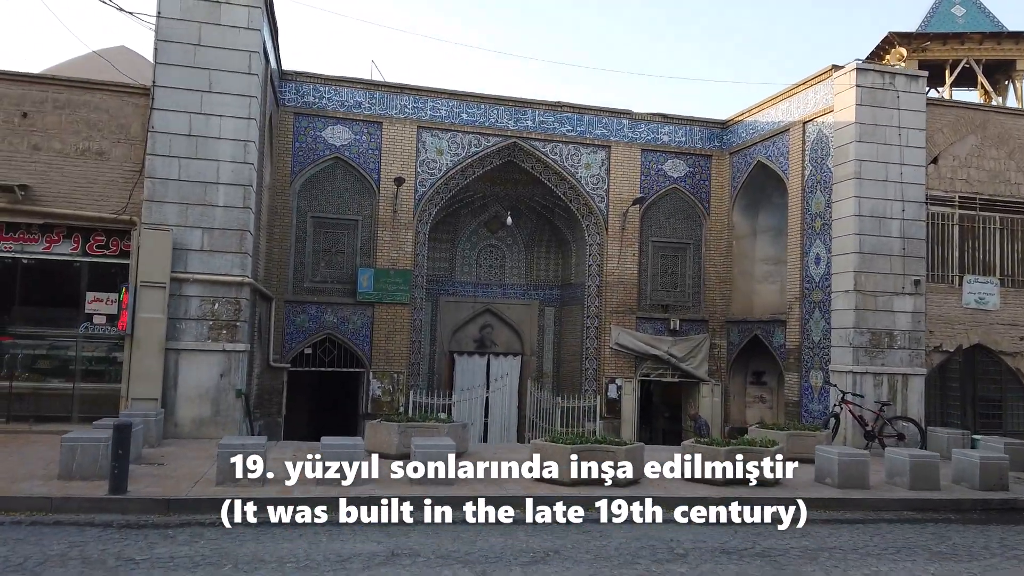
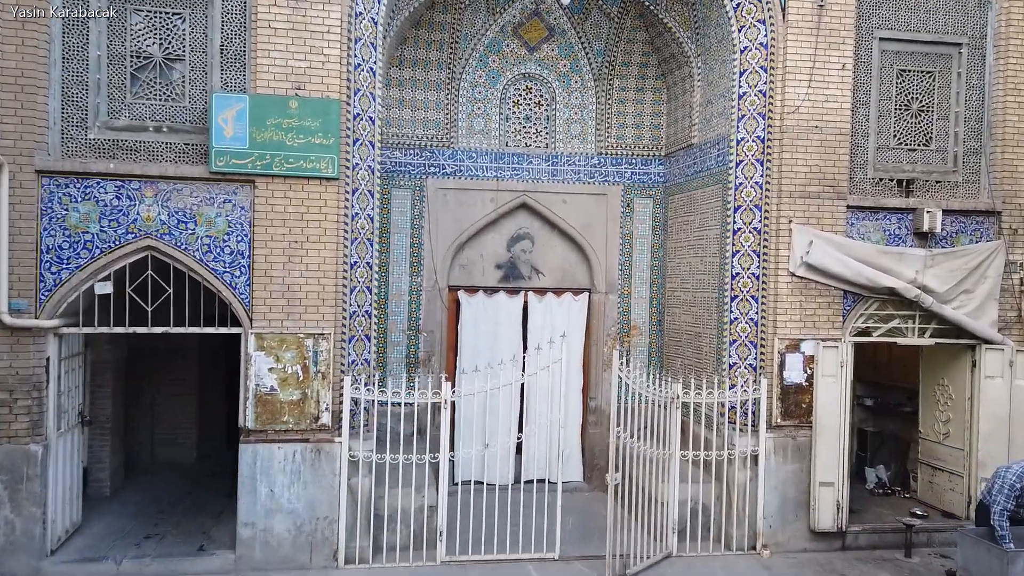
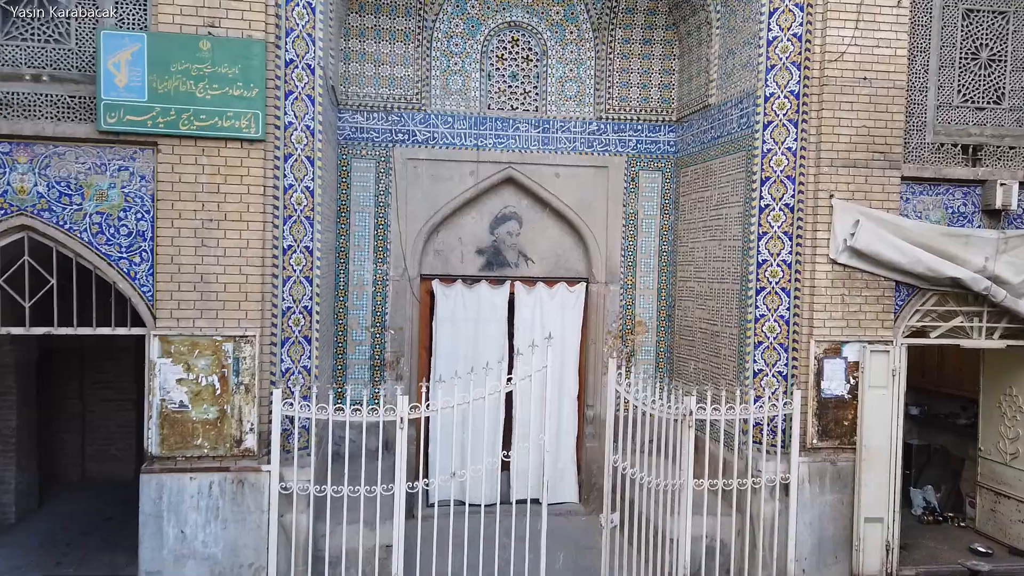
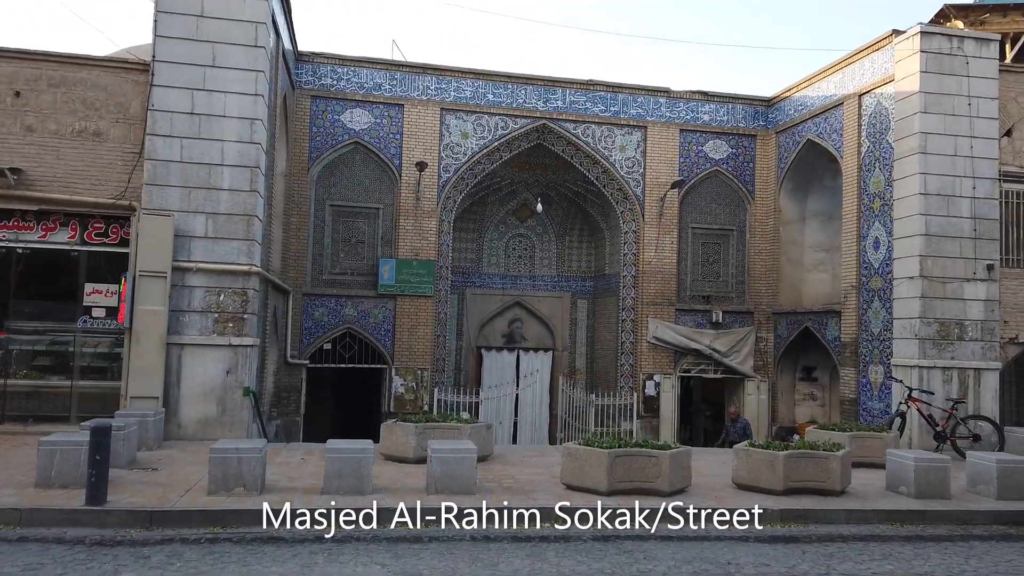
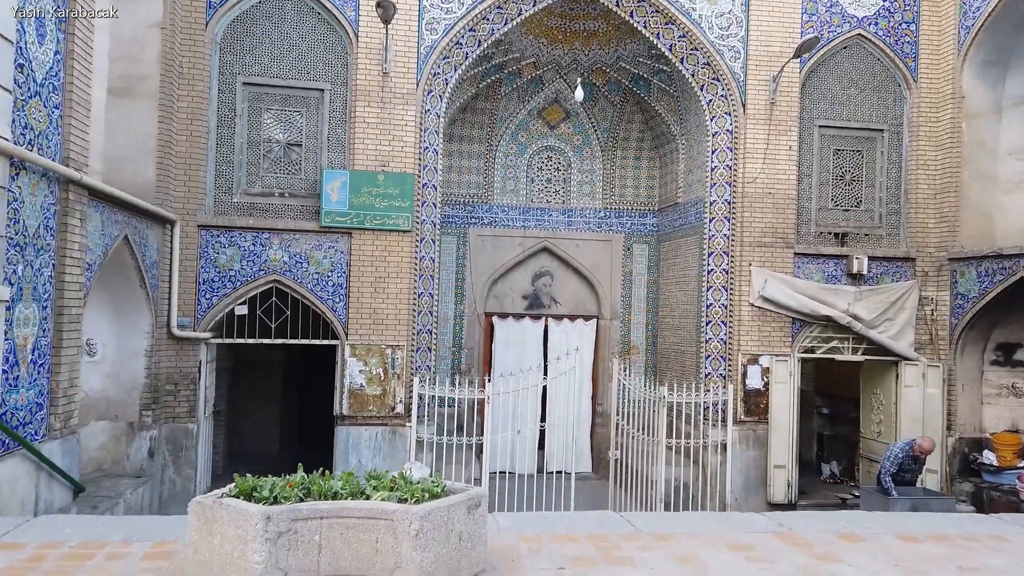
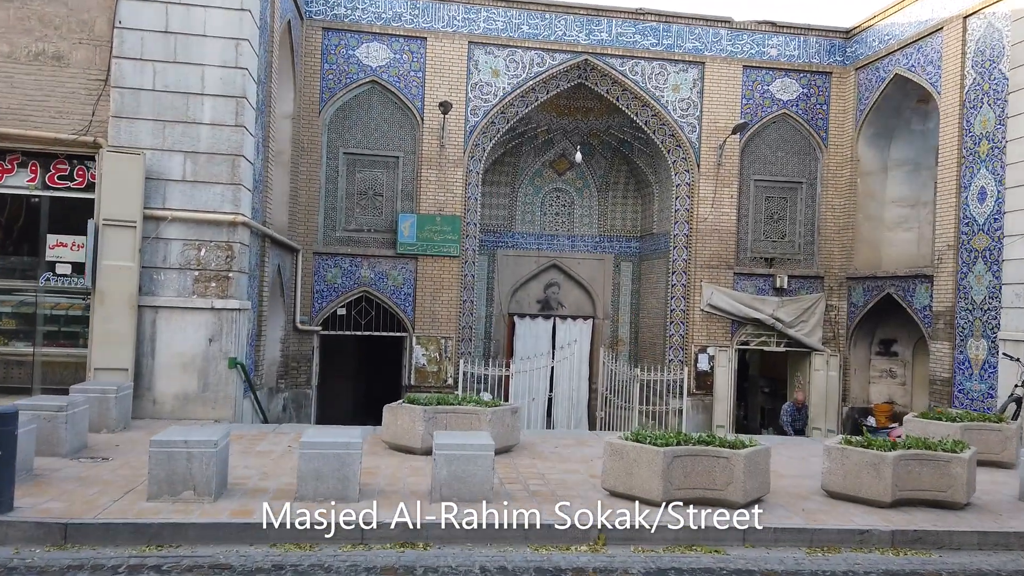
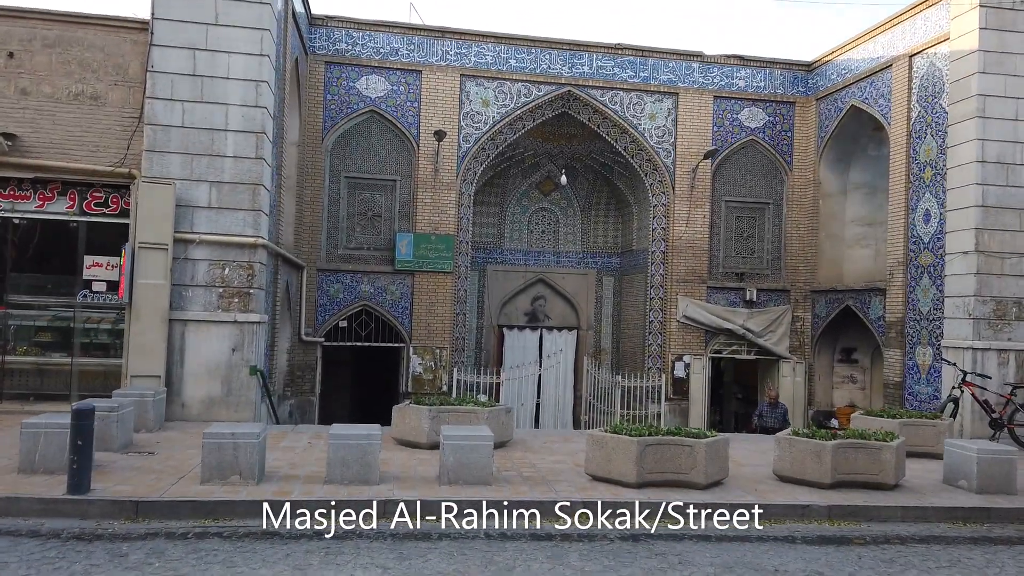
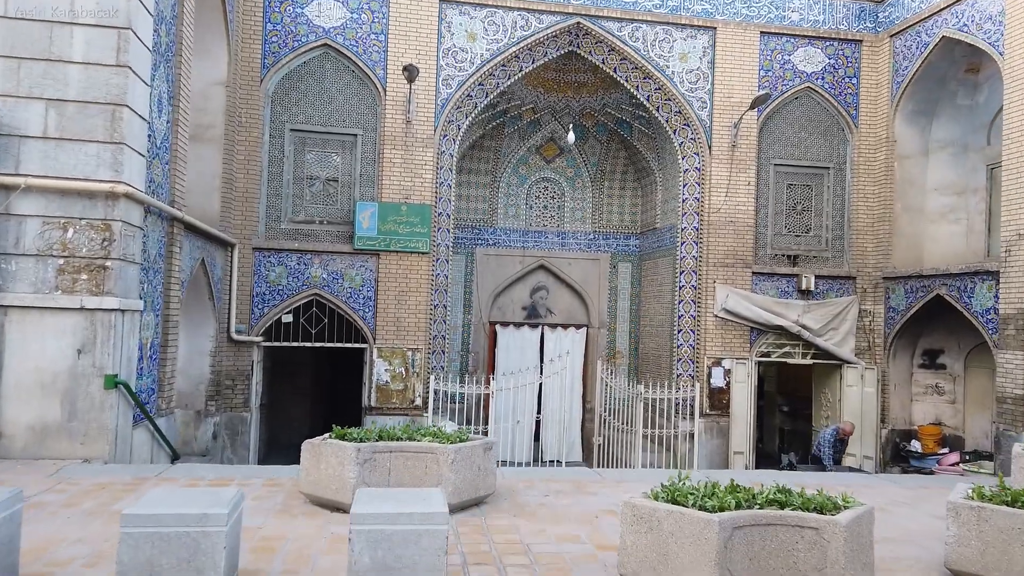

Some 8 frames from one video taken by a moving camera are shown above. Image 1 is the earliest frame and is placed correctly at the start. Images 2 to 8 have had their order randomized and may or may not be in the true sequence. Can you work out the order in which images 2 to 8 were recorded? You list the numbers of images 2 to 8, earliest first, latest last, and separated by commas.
4, 7, 6, 8, 5, 2, 3
